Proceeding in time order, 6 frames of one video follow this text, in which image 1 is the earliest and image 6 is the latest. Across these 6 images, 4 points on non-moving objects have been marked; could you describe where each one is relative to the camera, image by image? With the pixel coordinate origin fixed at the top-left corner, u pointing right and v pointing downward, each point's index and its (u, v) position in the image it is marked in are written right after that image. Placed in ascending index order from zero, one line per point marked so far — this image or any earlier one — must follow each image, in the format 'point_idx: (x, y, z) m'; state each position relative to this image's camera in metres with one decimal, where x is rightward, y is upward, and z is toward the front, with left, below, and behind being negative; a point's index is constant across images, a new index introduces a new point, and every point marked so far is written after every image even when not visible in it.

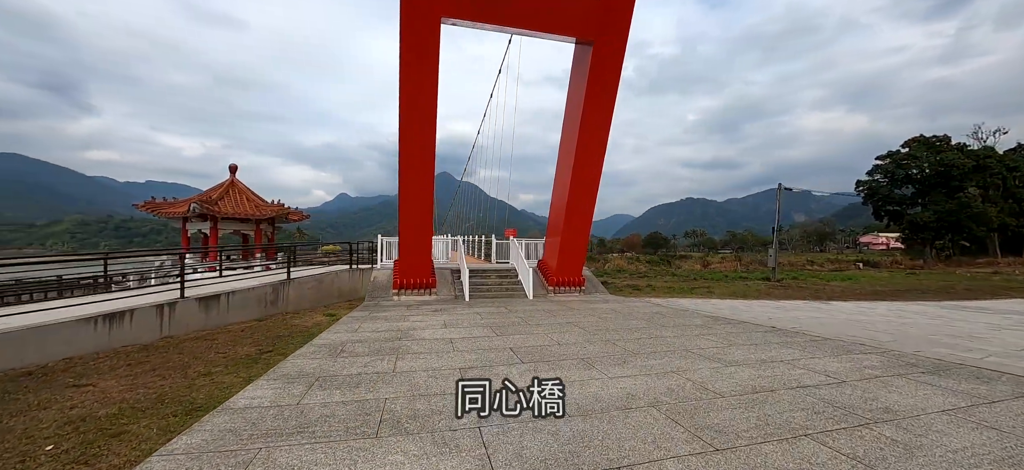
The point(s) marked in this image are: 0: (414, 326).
0: (-1.6, -1.5, +6.0) m
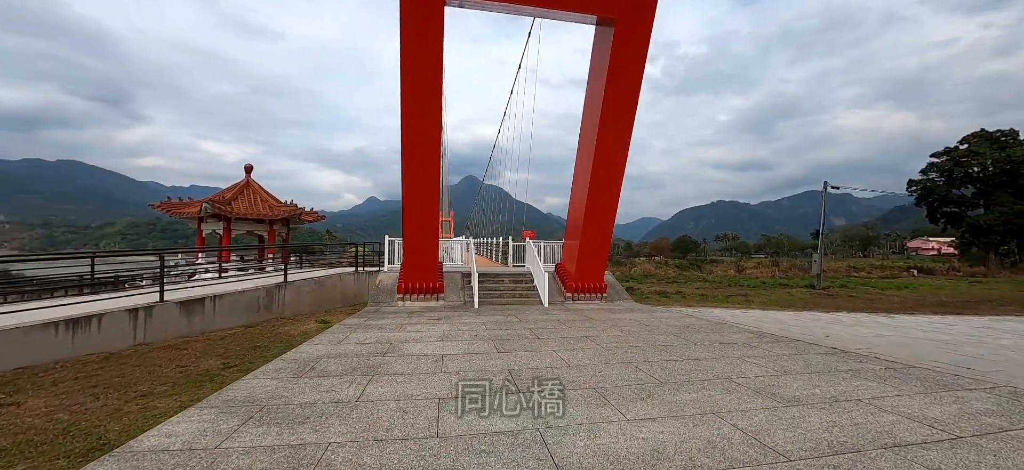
0: (-1.6, -1.5, +5.4) m
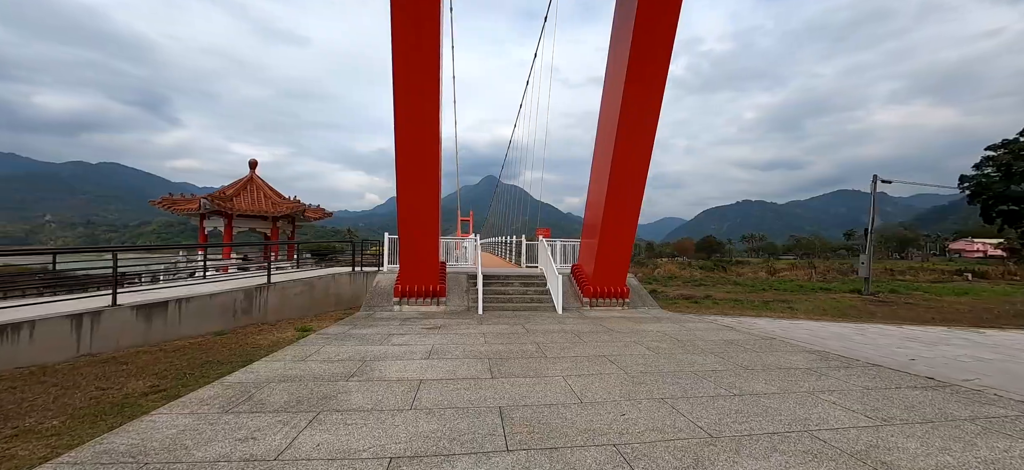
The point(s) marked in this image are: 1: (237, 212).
0: (-1.5, -1.4, +4.5) m
1: (-9.0, +0.8, +11.8) m
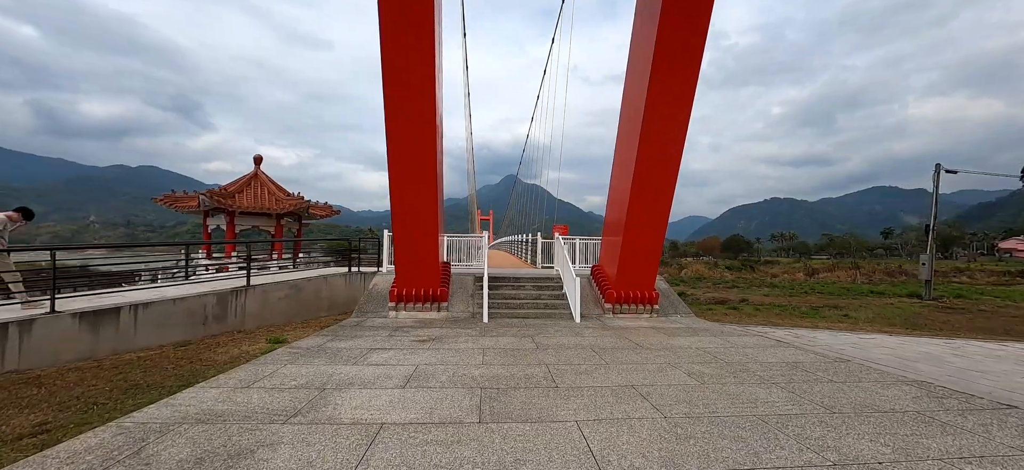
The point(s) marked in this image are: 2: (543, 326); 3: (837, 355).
0: (-1.5, -1.4, +3.6) m
1: (-8.6, +0.8, +11.4) m
2: (+0.5, -1.5, +5.9) m
3: (+4.2, -1.6, +4.7) m
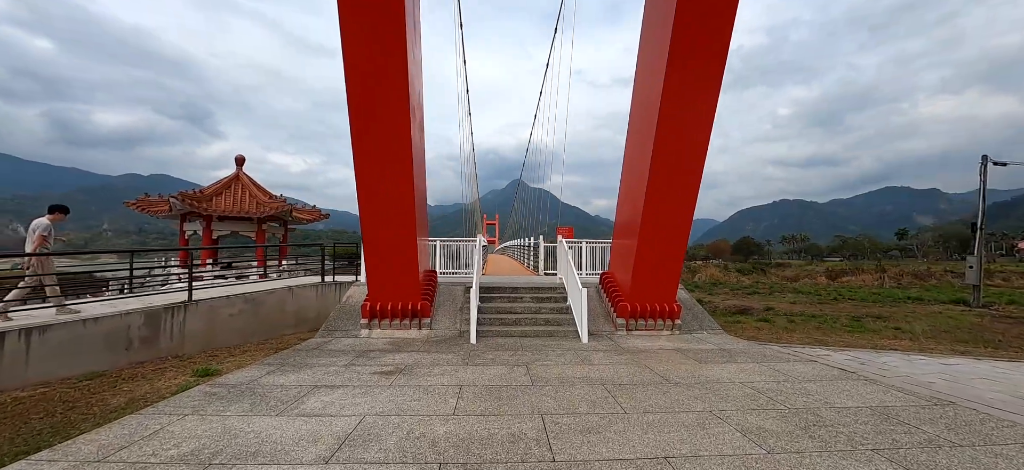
0: (-1.7, -1.4, +2.6) m
1: (-8.6, +0.6, +10.5) m
2: (+0.4, -1.5, +4.9) m
3: (+4.1, -1.5, +3.6) m
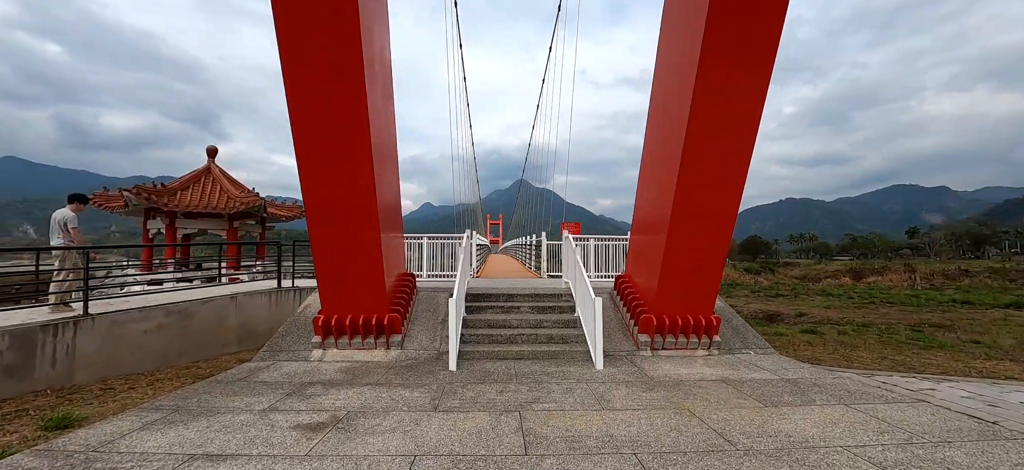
0: (-1.8, -1.3, +1.3) m
1: (-8.6, +0.7, +9.4) m
2: (+0.3, -1.4, +3.6) m
3: (+4.0, -1.5, +2.2) m
